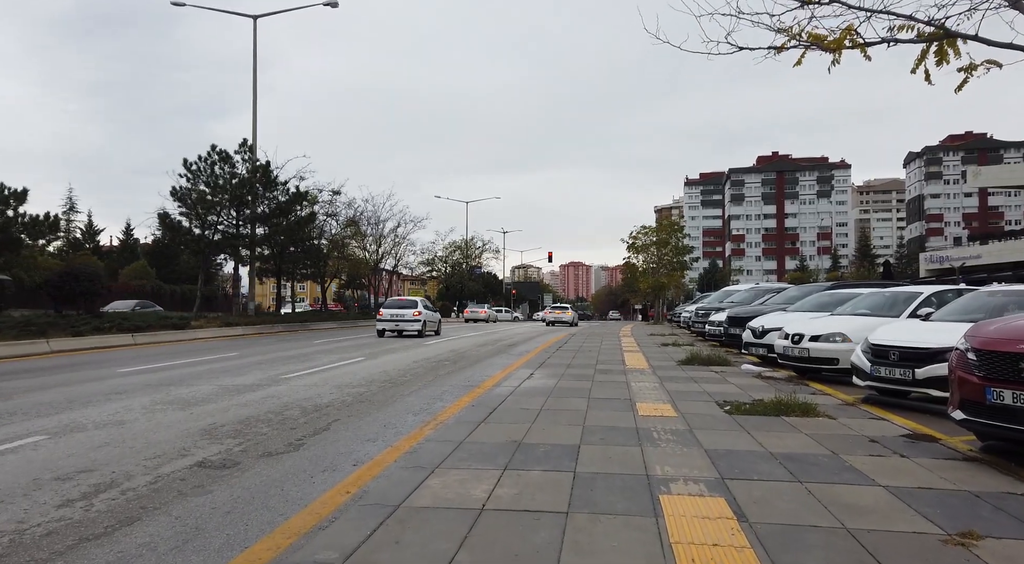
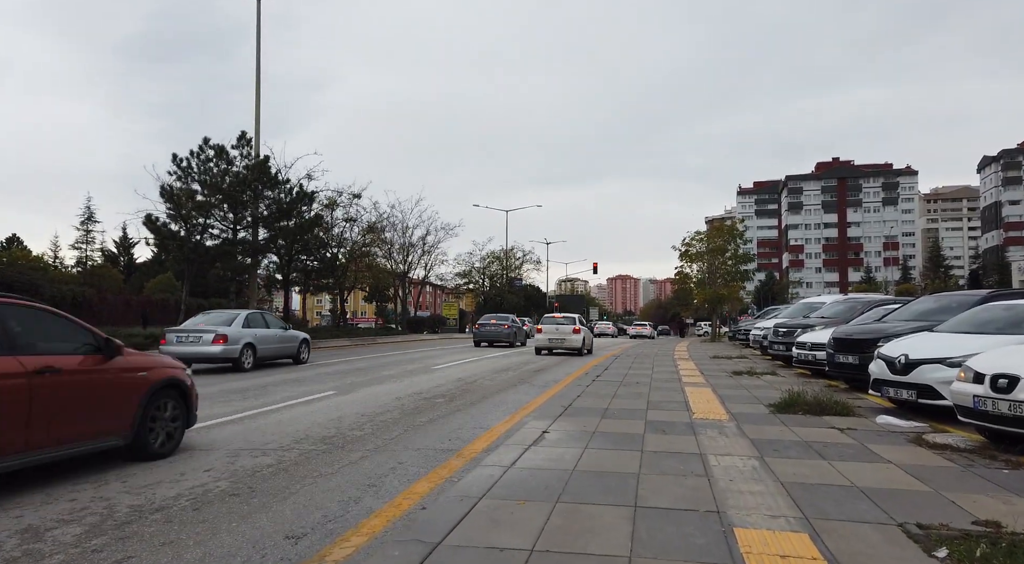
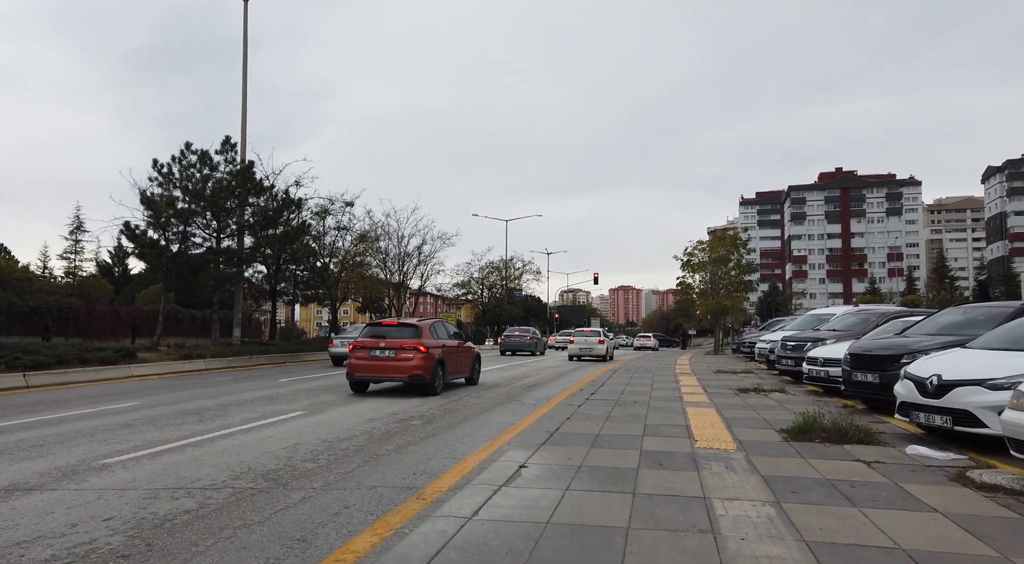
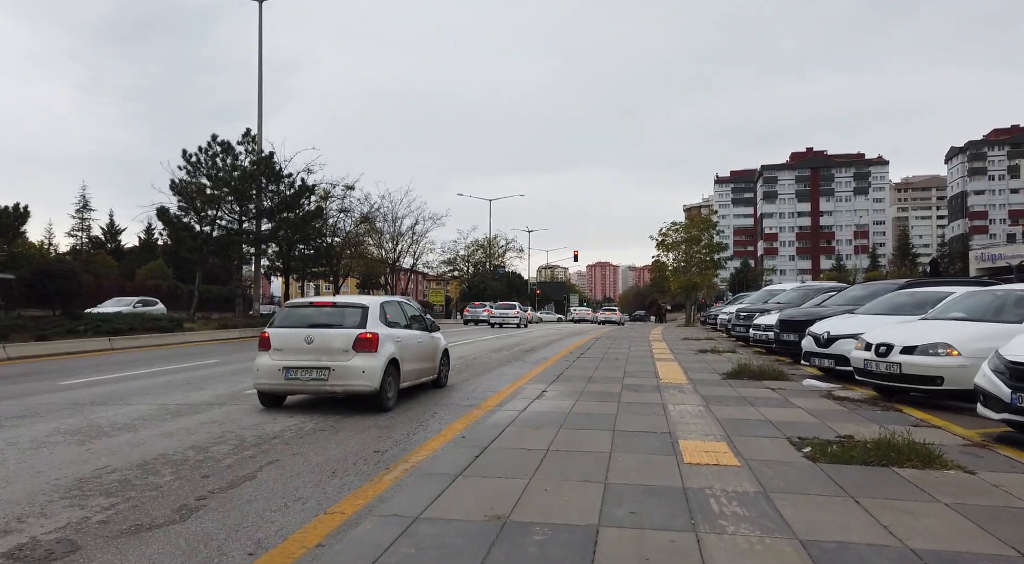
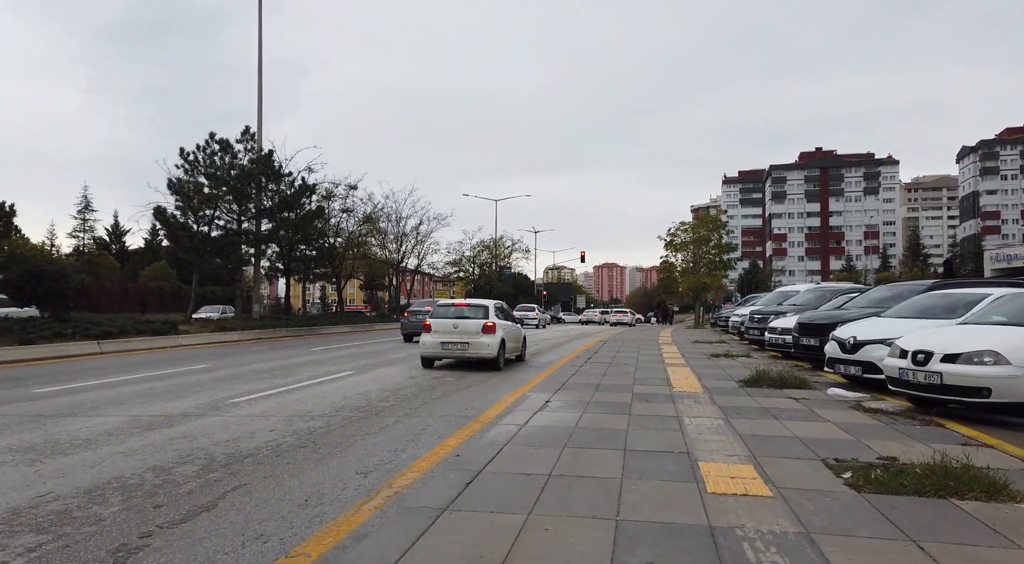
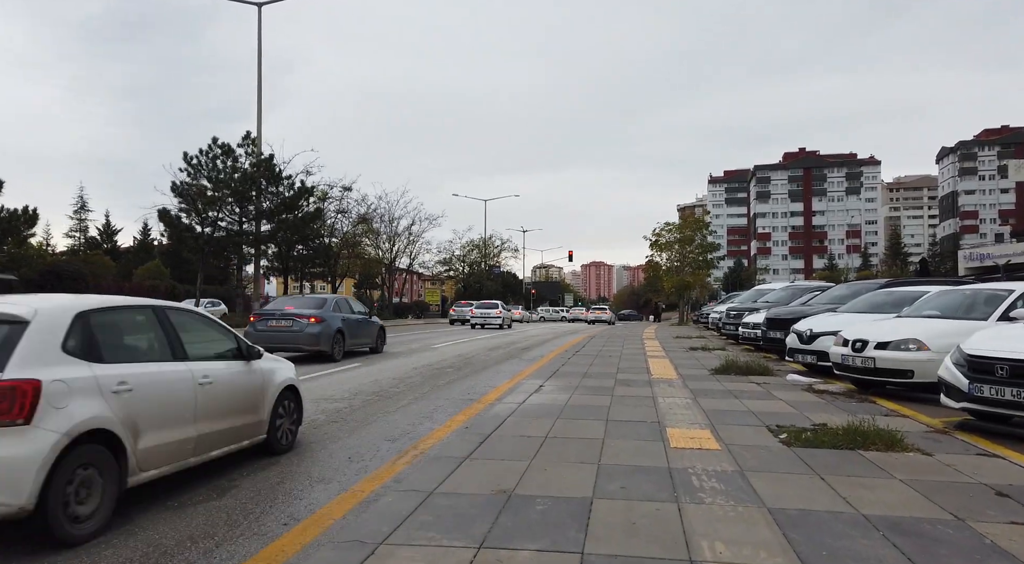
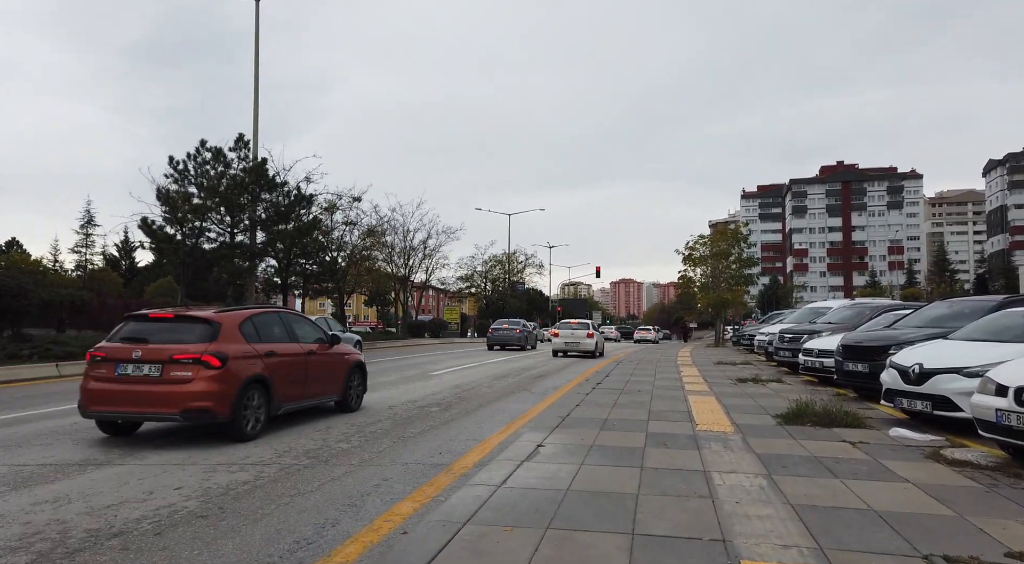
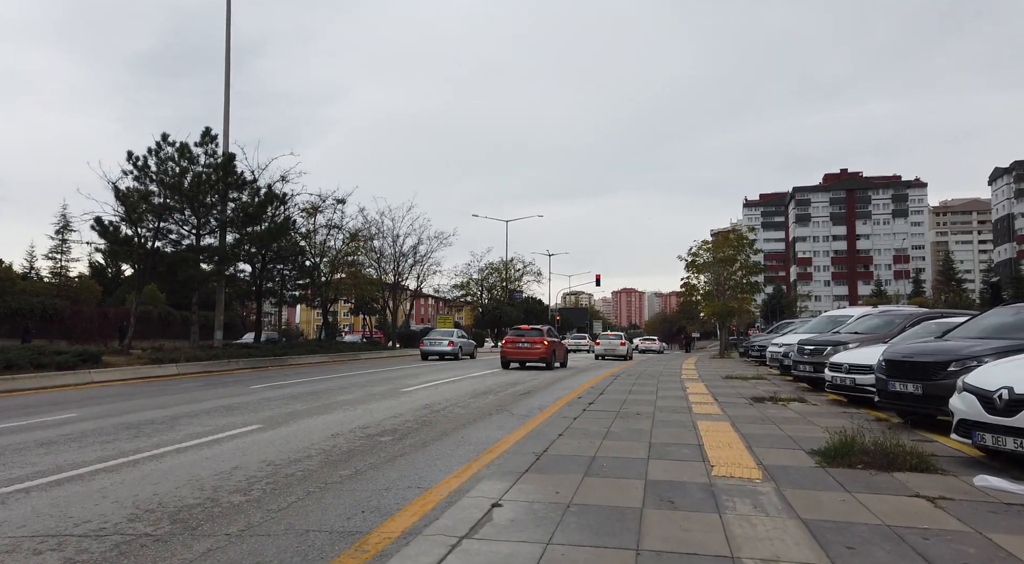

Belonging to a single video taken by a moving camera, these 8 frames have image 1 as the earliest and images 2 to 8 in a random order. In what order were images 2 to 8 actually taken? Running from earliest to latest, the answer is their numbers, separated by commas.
6, 4, 5, 2, 7, 3, 8
